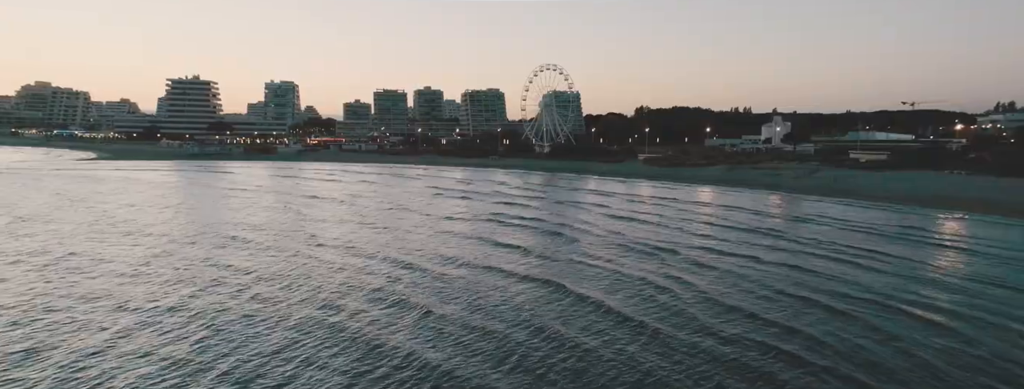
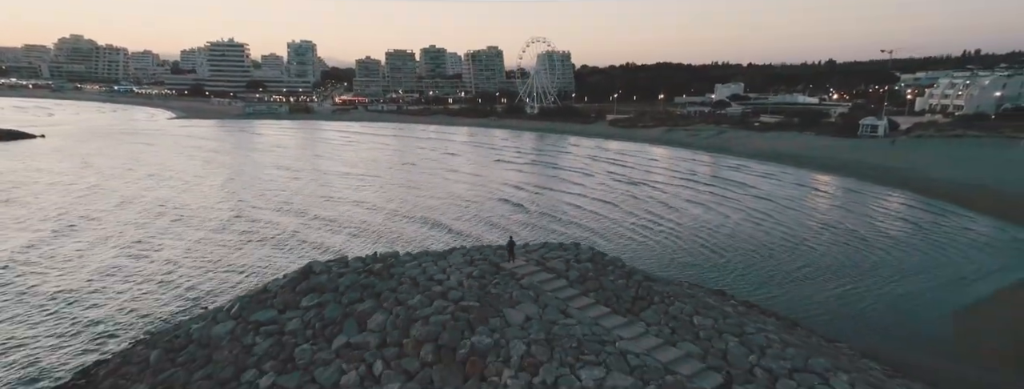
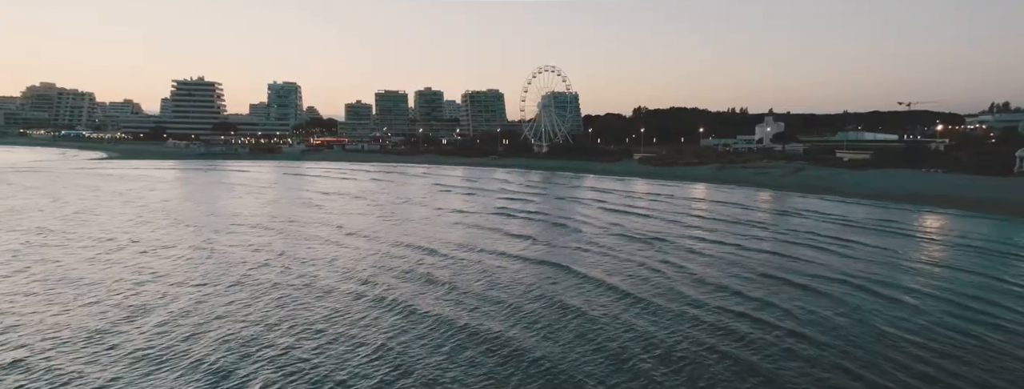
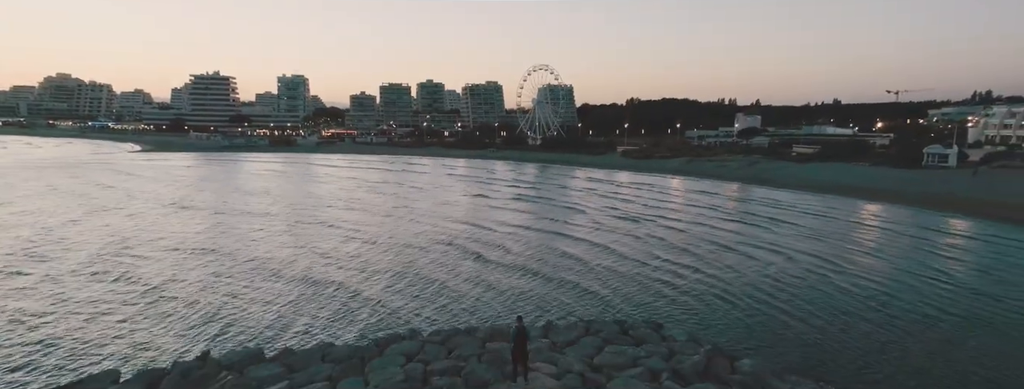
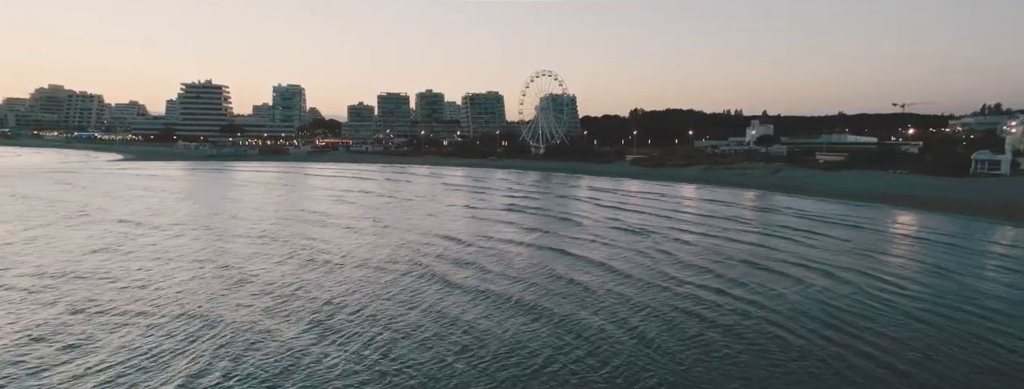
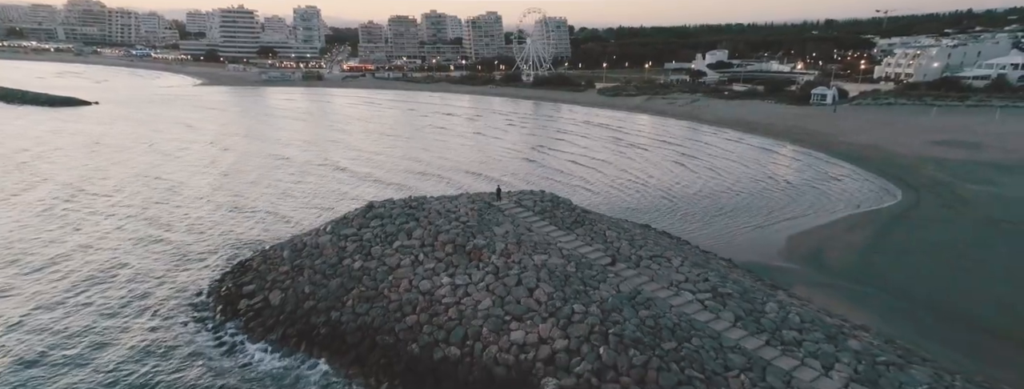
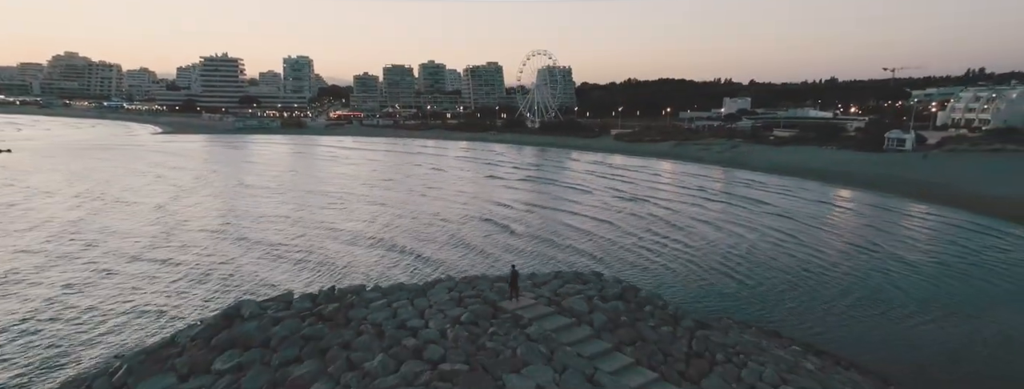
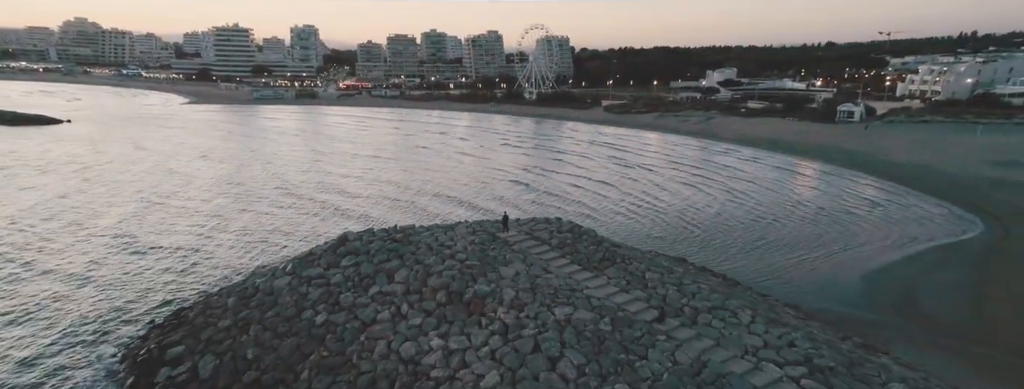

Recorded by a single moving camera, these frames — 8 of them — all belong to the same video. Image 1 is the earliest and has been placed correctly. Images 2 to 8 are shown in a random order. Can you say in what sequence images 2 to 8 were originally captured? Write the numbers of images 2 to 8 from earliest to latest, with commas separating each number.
3, 5, 4, 7, 2, 8, 6
